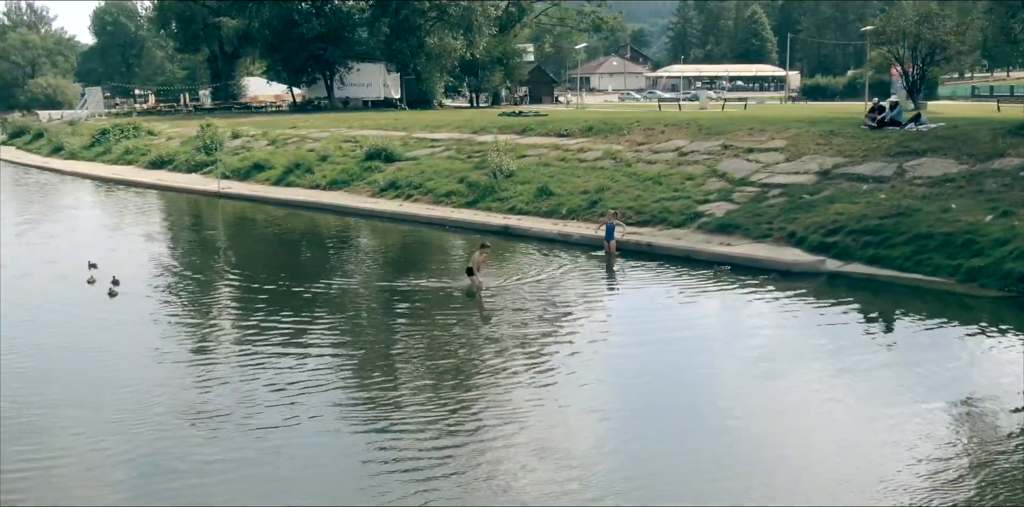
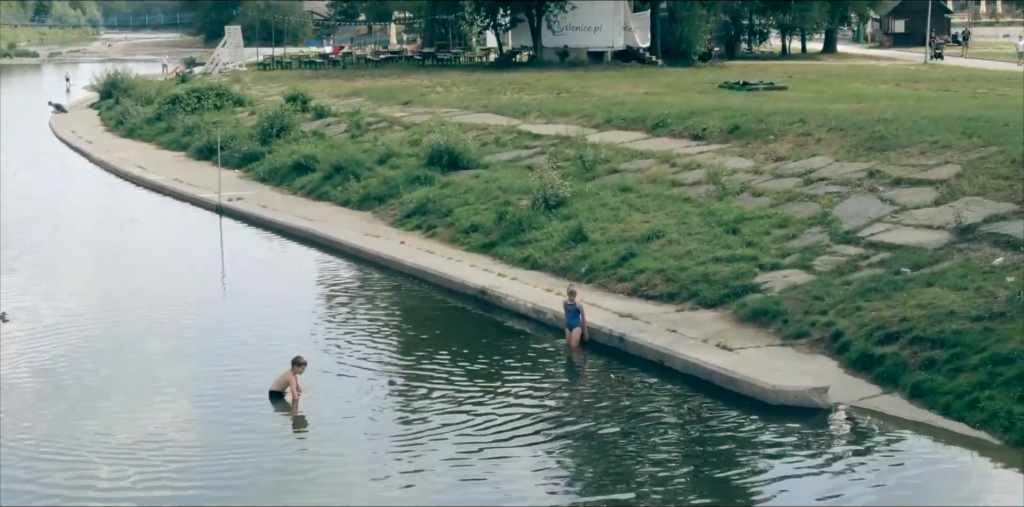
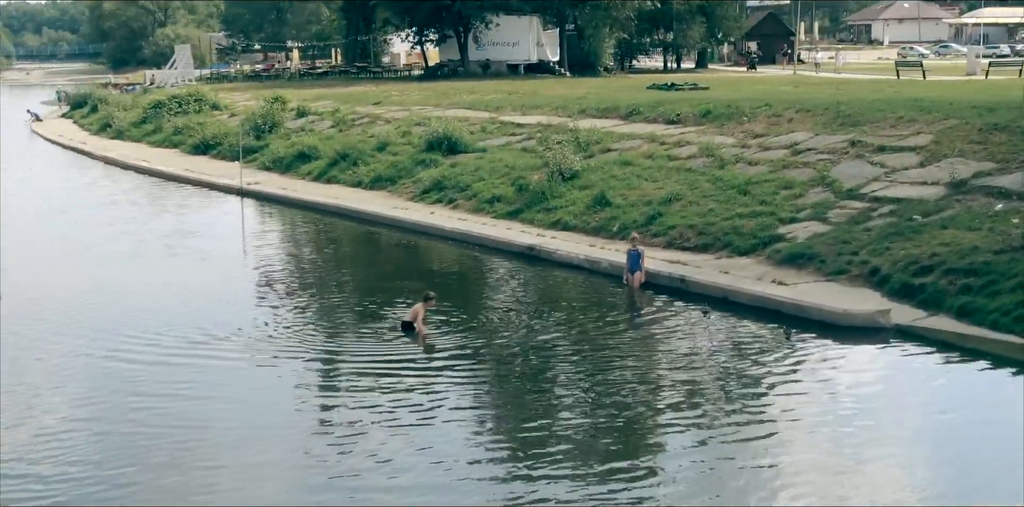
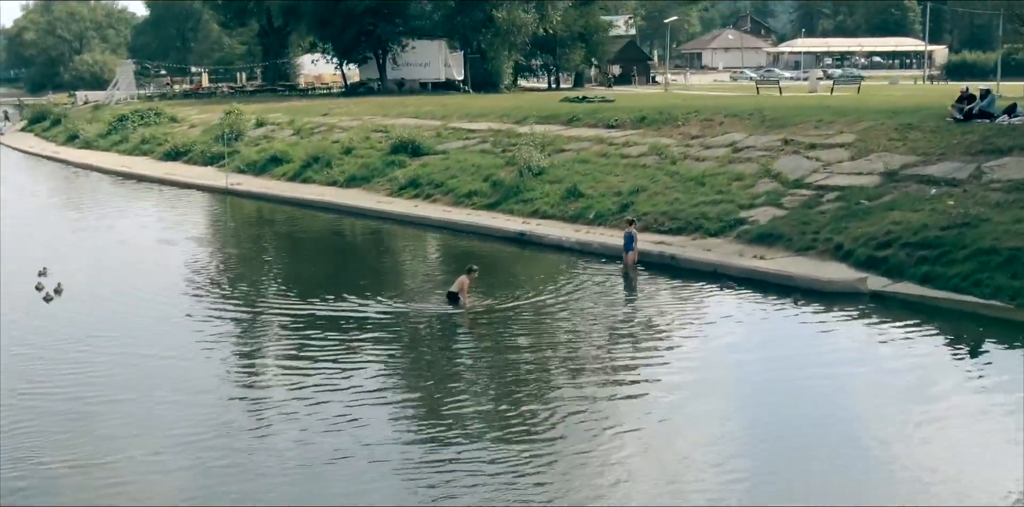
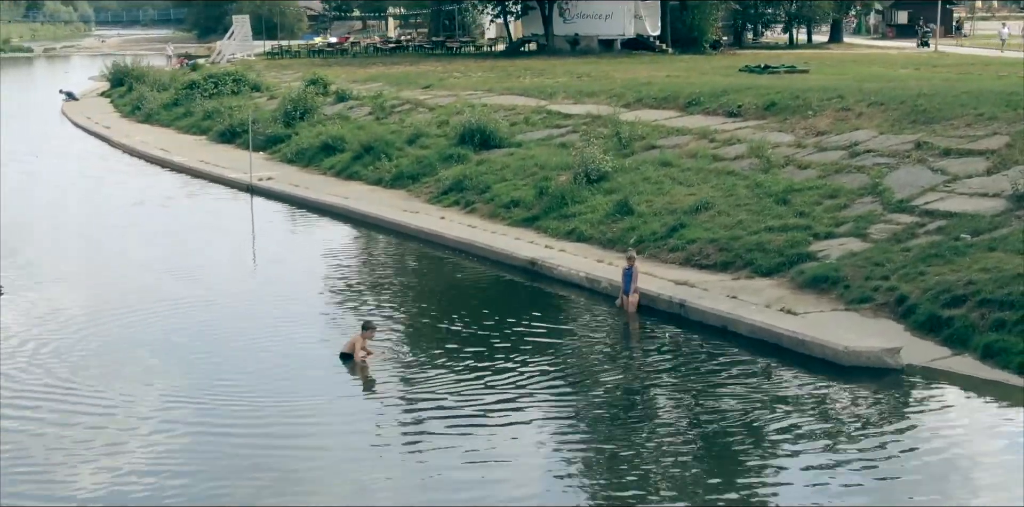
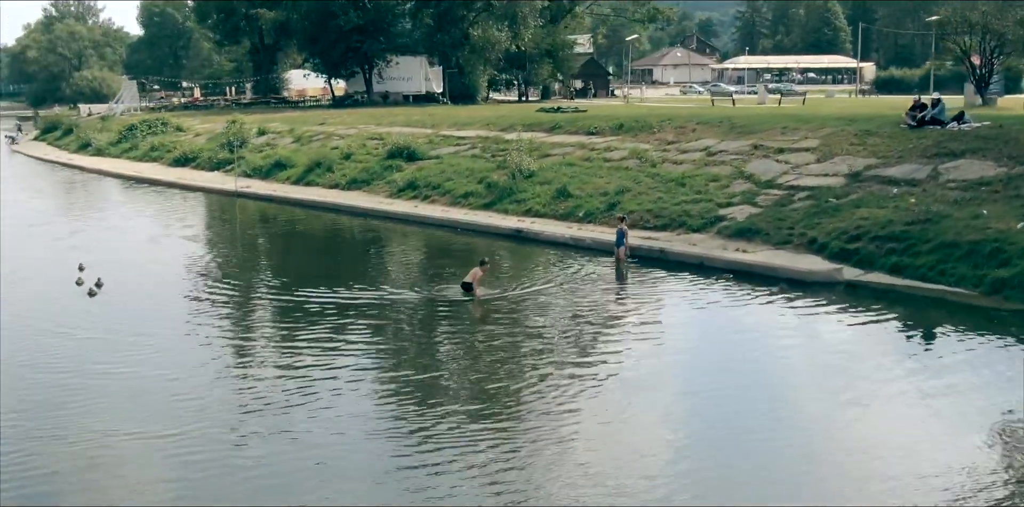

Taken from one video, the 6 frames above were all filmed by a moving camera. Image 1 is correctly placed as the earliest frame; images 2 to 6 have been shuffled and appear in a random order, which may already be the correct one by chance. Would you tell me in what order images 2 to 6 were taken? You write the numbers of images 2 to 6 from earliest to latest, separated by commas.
6, 4, 3, 5, 2
